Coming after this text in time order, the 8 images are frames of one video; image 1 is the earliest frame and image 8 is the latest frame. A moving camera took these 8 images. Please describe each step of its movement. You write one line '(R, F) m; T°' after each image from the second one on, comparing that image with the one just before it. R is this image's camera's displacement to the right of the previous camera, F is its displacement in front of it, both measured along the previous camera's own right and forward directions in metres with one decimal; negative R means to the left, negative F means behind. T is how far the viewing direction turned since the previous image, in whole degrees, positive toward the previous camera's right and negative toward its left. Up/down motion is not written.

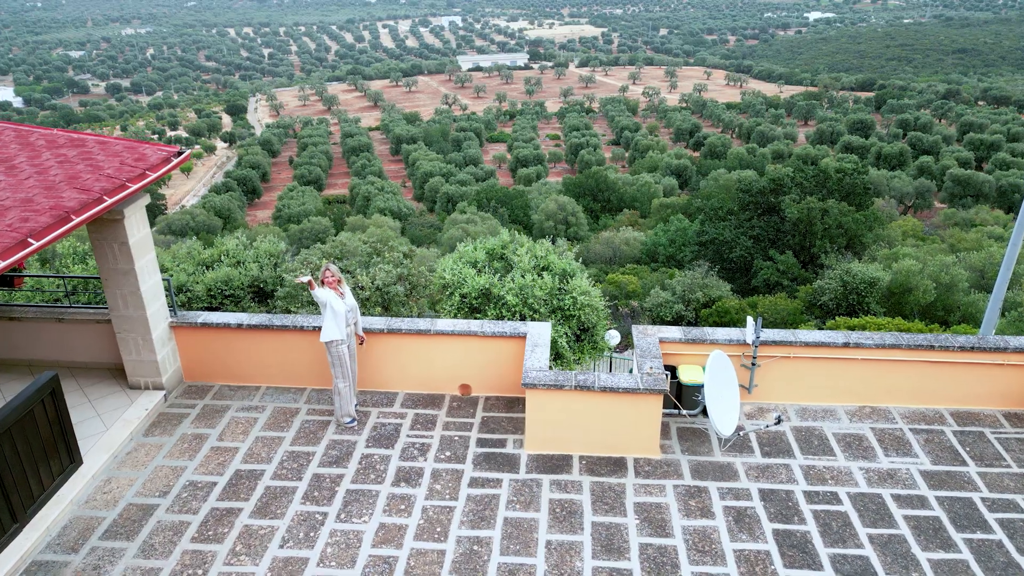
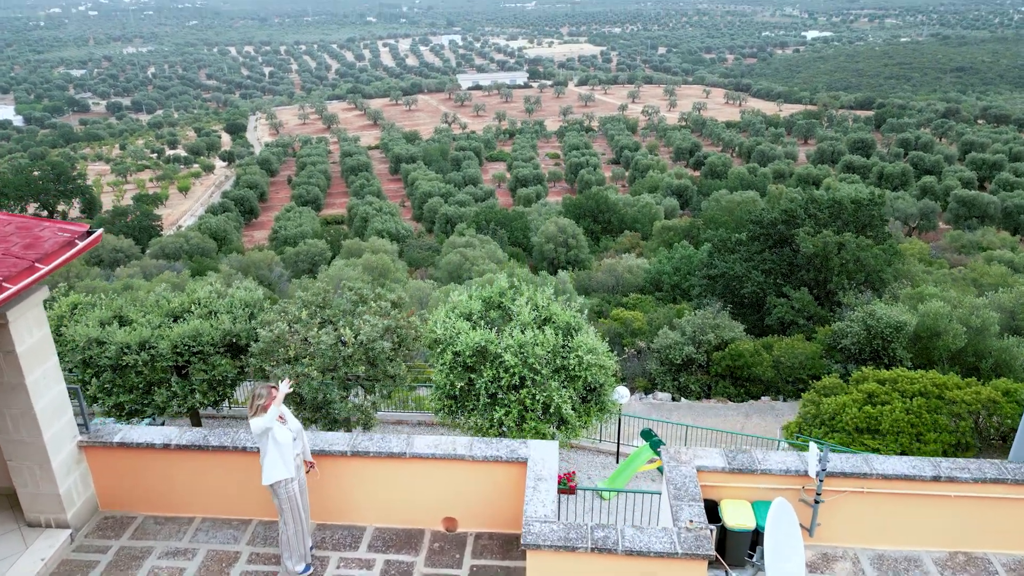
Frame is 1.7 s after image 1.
(0.0, +1.0) m; 0°
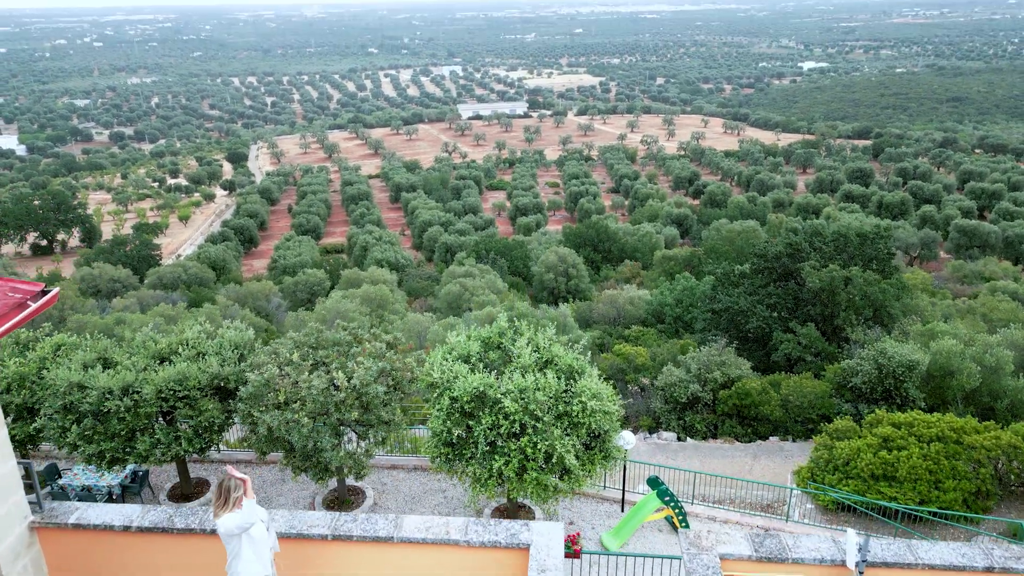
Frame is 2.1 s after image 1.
(0.0, +0.4) m; 0°
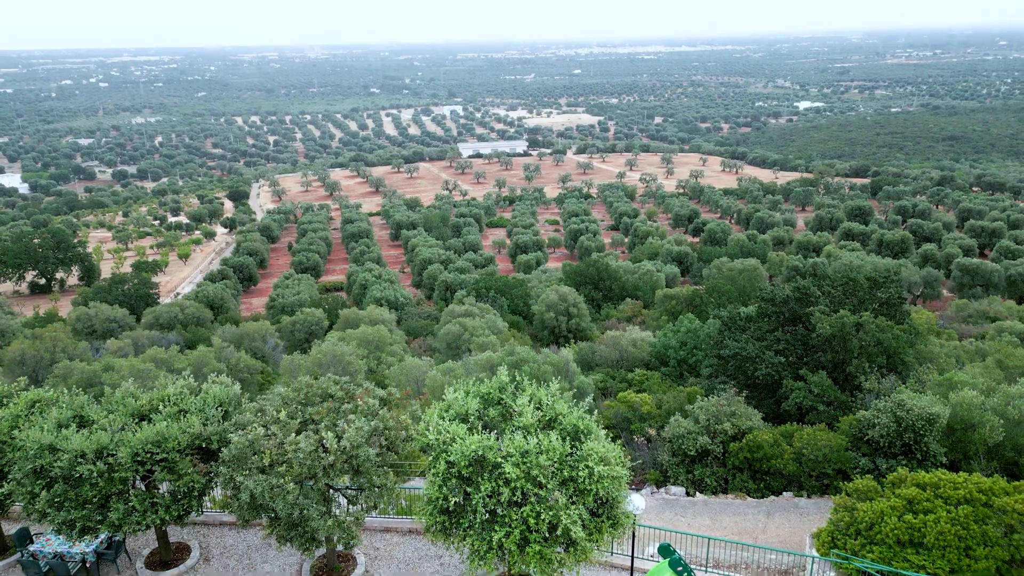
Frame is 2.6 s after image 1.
(0.0, +0.5) m; 0°
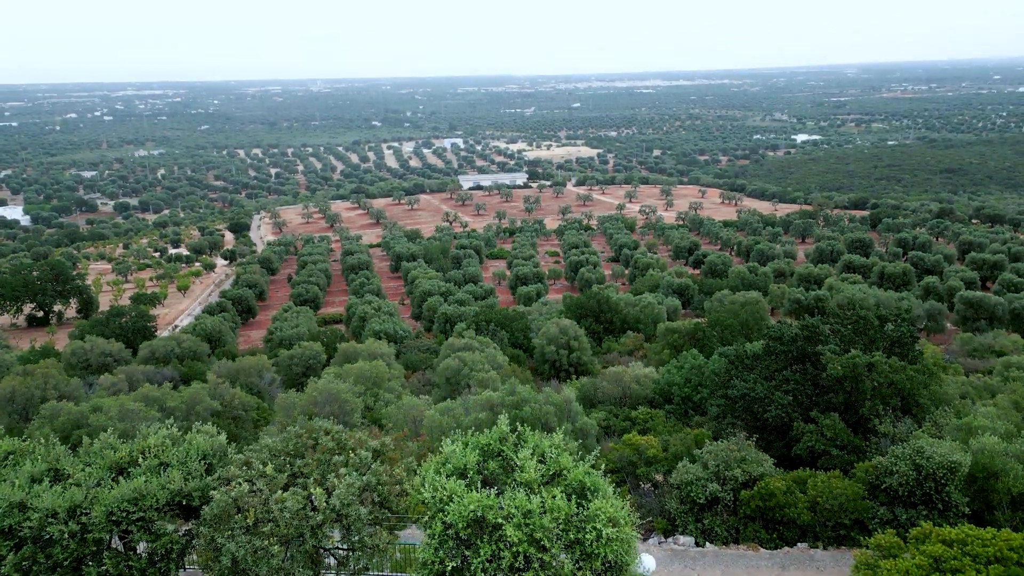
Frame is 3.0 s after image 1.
(0.0, +0.5) m; 0°
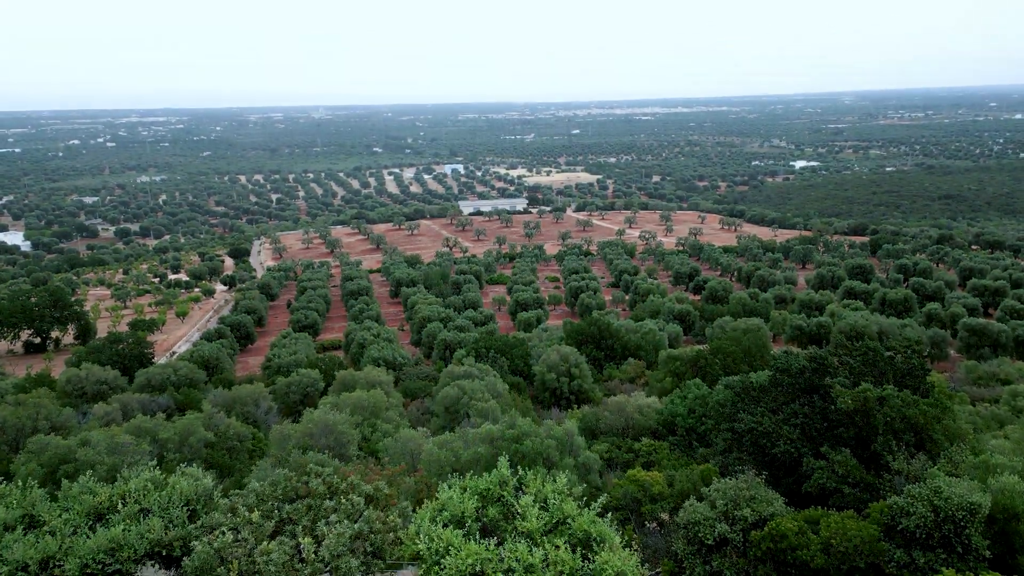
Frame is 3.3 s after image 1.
(0.0, +0.4) m; 0°
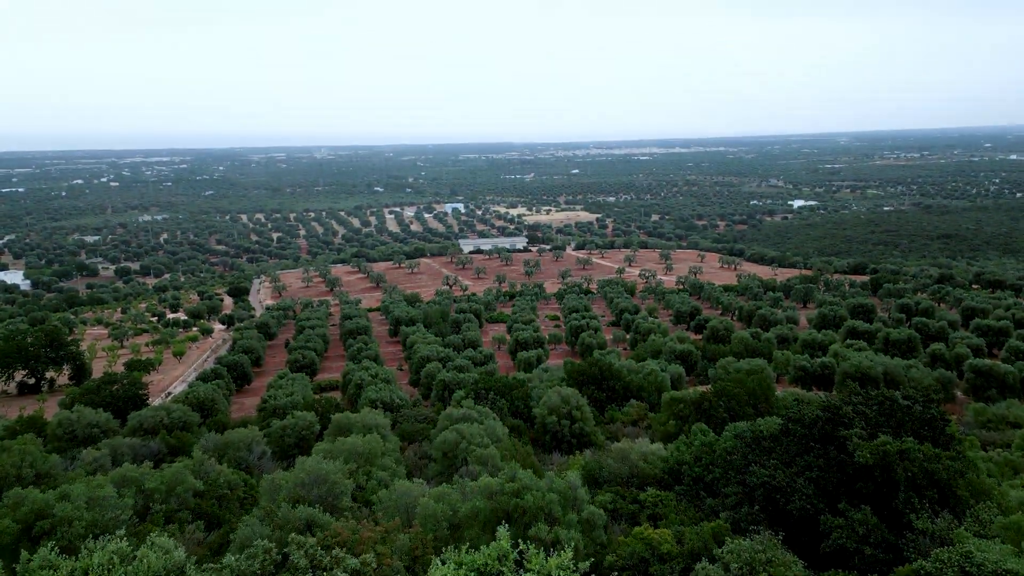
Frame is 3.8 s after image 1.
(0.0, +0.6) m; 0°
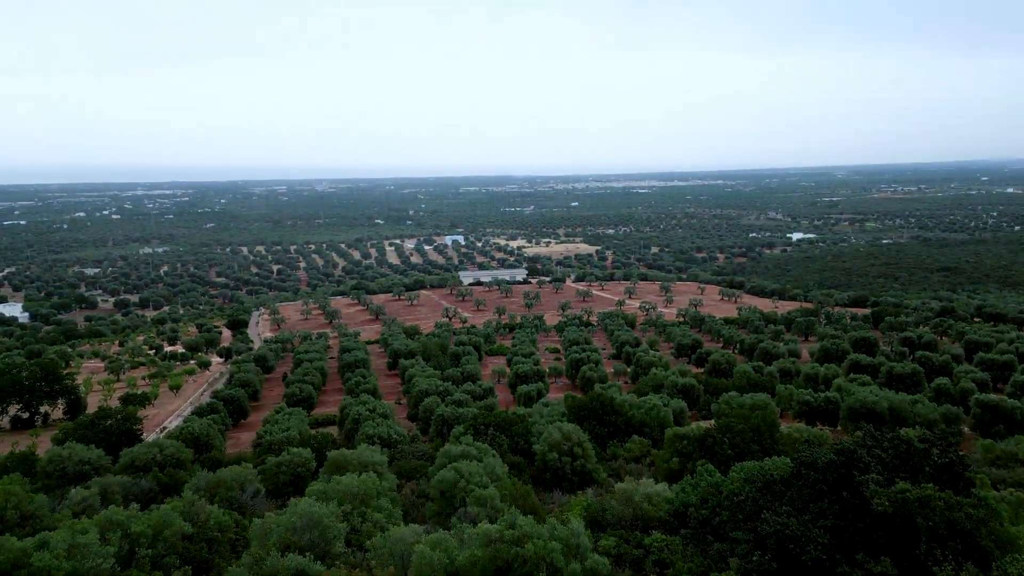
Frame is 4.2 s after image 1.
(0.0, +0.5) m; 0°
